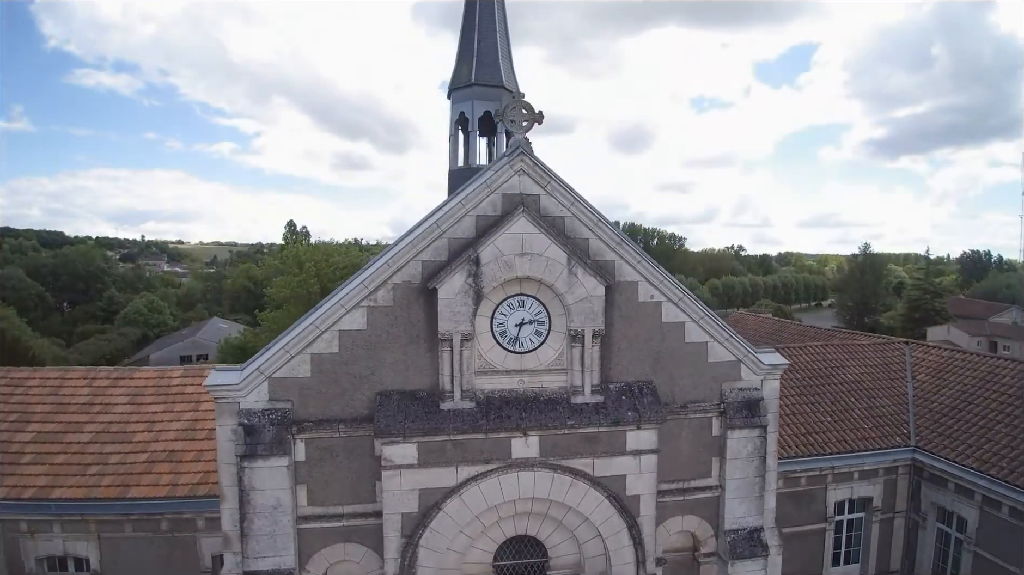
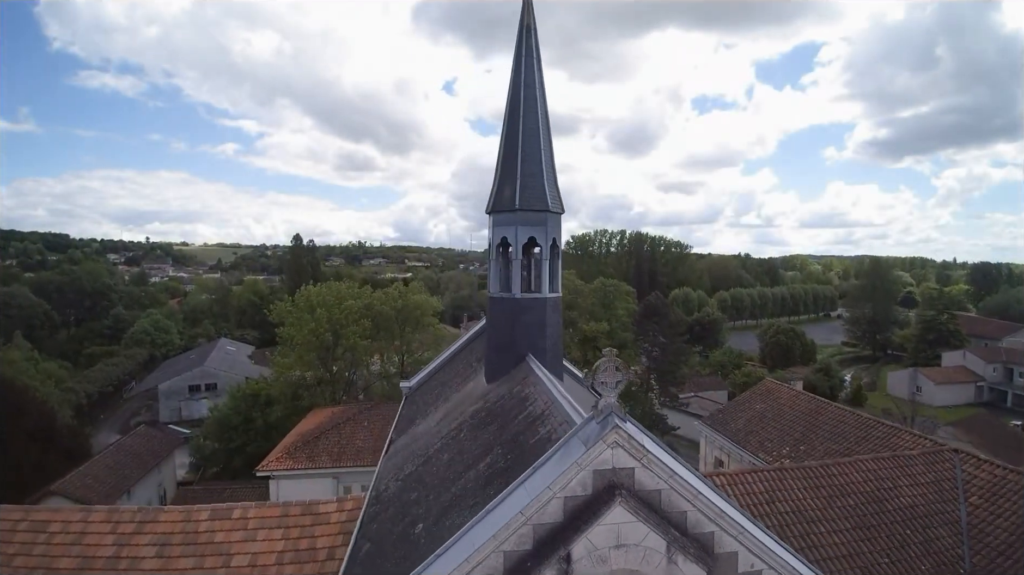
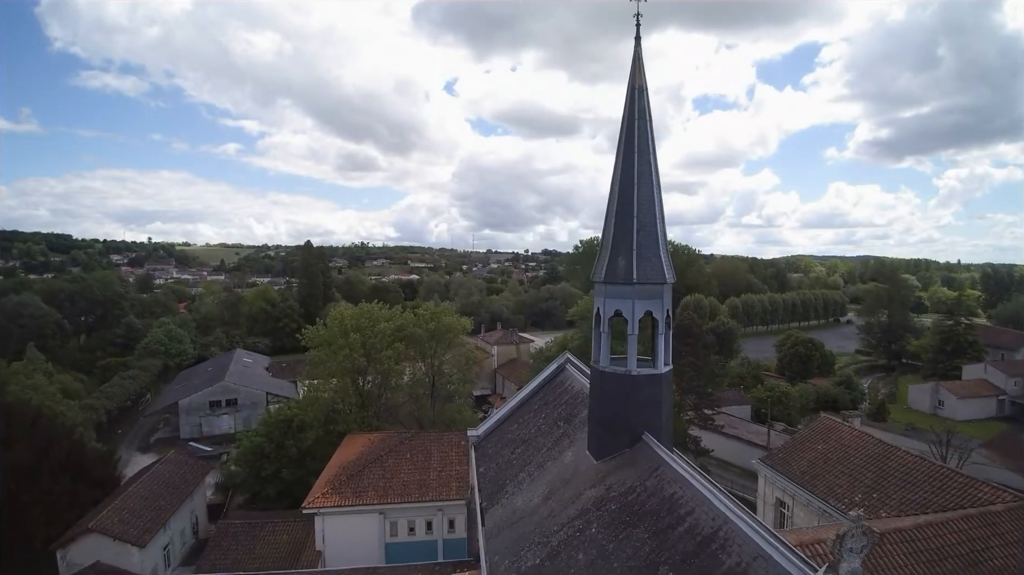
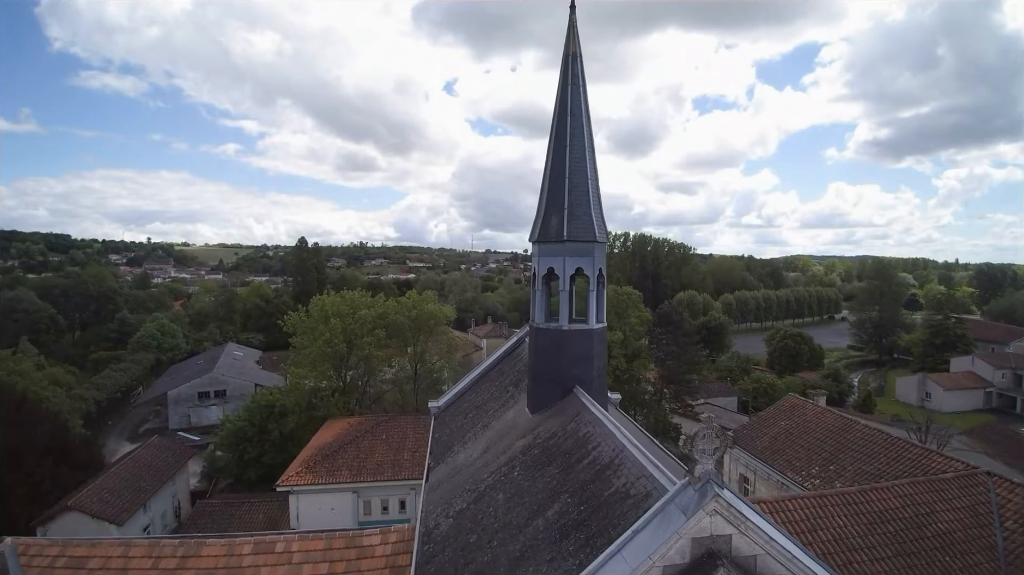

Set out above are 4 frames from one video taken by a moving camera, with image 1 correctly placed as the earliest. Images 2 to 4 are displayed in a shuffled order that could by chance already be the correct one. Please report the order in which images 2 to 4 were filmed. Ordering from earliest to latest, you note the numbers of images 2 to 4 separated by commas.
2, 4, 3
